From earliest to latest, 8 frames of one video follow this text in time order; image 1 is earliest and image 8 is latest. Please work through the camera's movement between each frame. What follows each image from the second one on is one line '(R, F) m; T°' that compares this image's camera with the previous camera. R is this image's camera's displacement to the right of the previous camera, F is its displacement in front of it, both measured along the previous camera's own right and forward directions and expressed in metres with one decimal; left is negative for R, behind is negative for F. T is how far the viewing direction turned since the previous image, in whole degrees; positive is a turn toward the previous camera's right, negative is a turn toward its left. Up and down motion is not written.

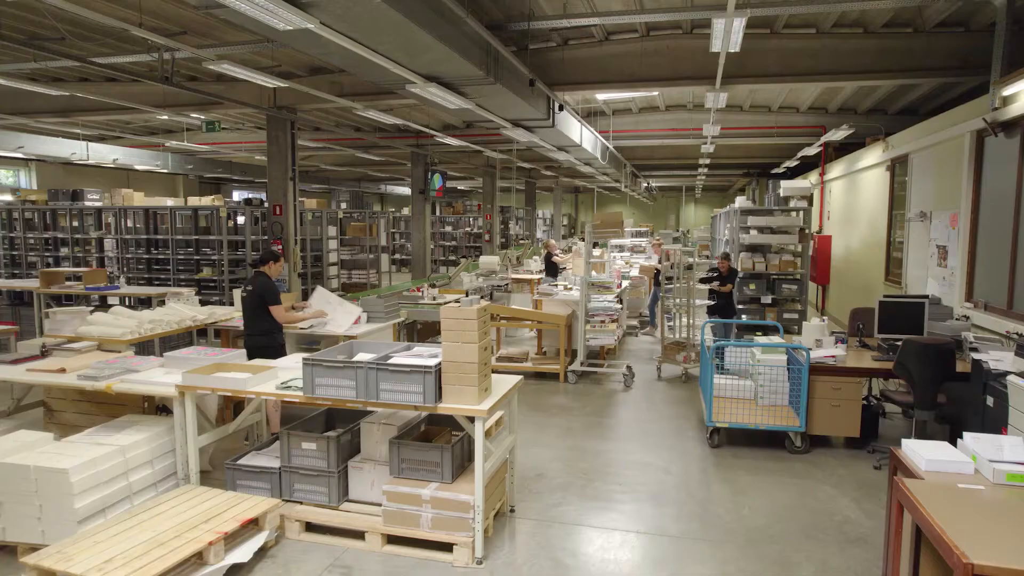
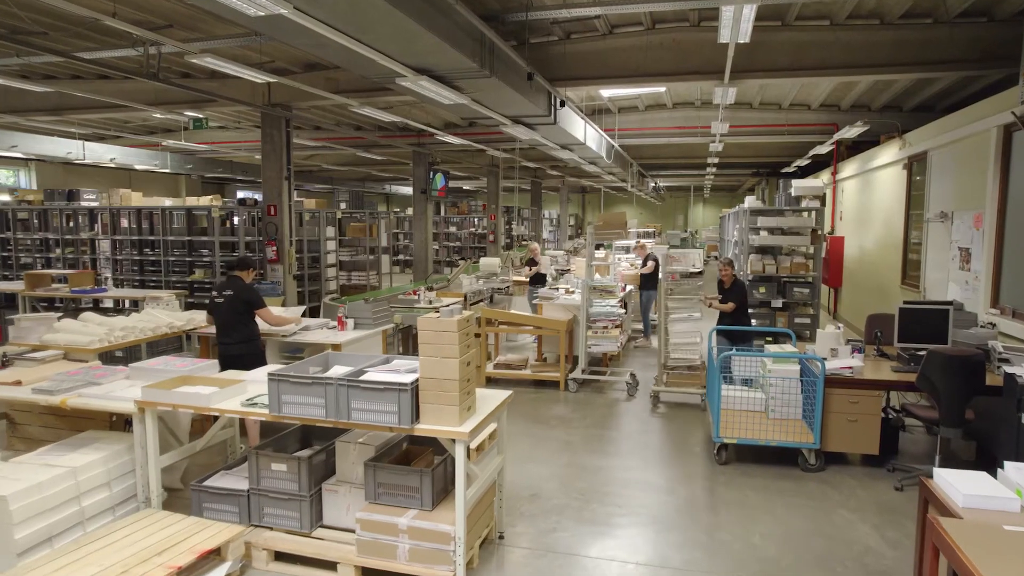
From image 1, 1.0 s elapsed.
(+0.1, +0.3) m; -1°
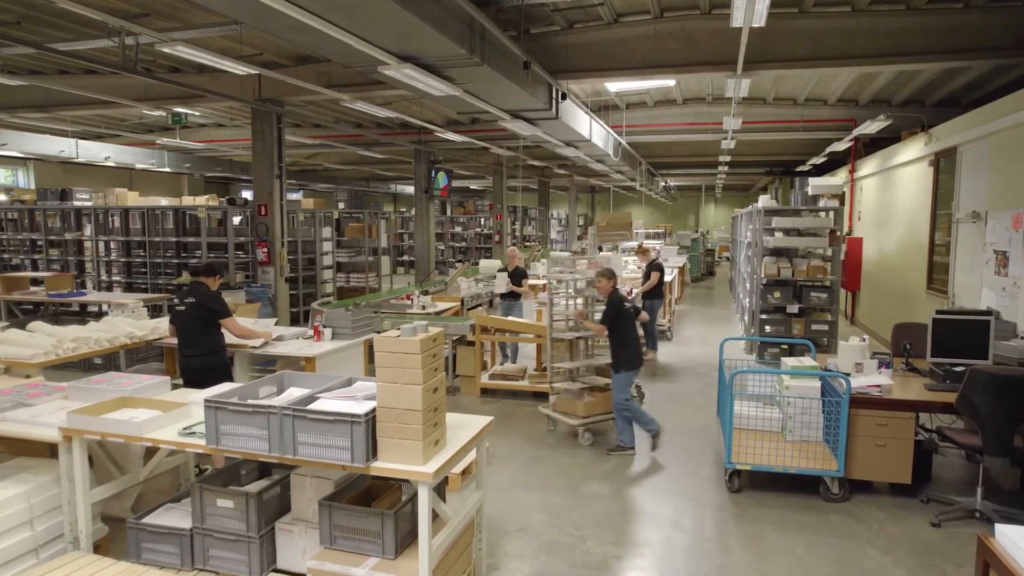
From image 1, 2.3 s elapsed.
(+0.1, +0.4) m; -1°
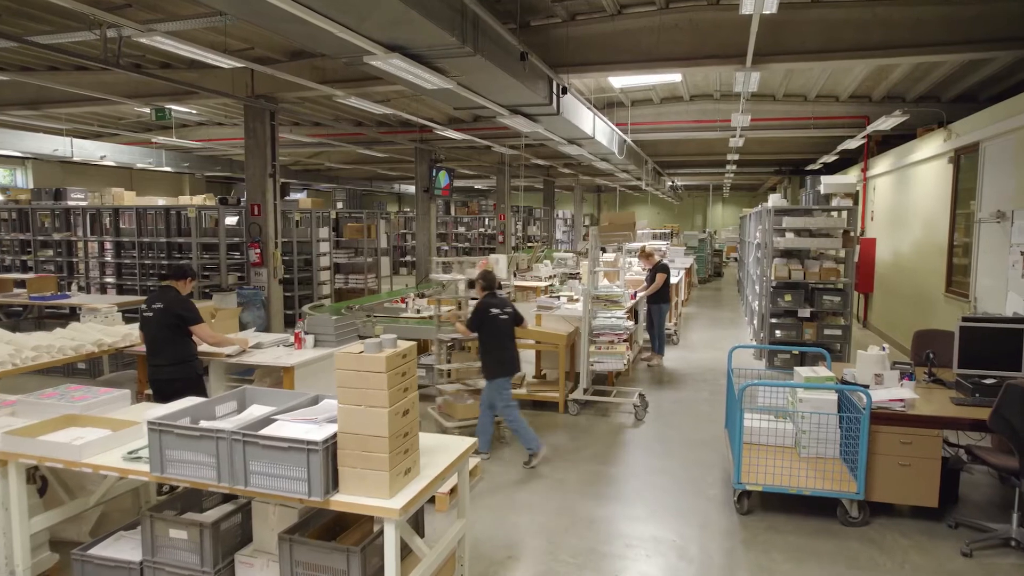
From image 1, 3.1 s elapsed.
(+0.1, +0.3) m; -1°
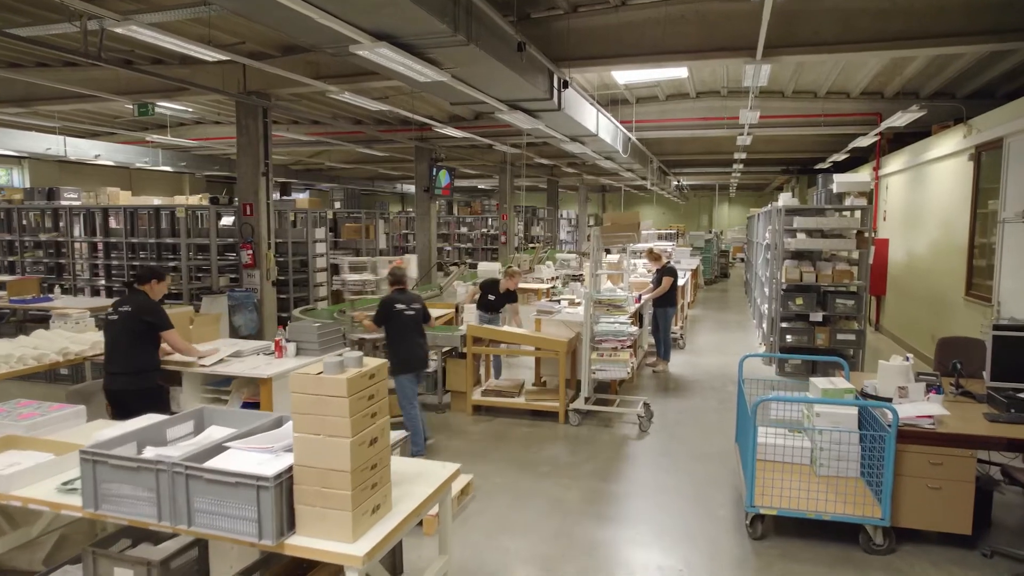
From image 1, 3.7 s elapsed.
(+0.1, +0.3) m; 0°
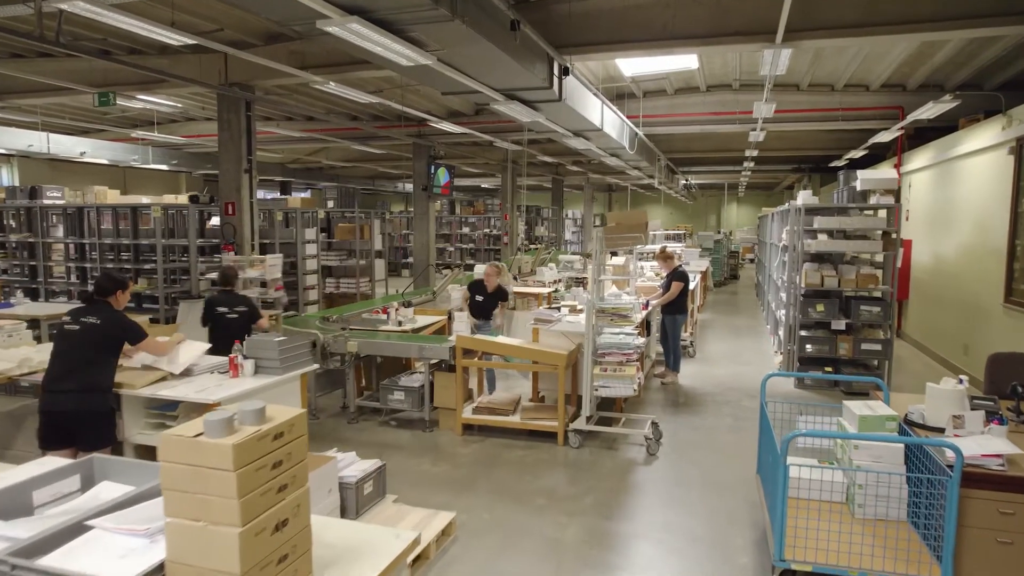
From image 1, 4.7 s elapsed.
(+0.1, +0.5) m; -1°
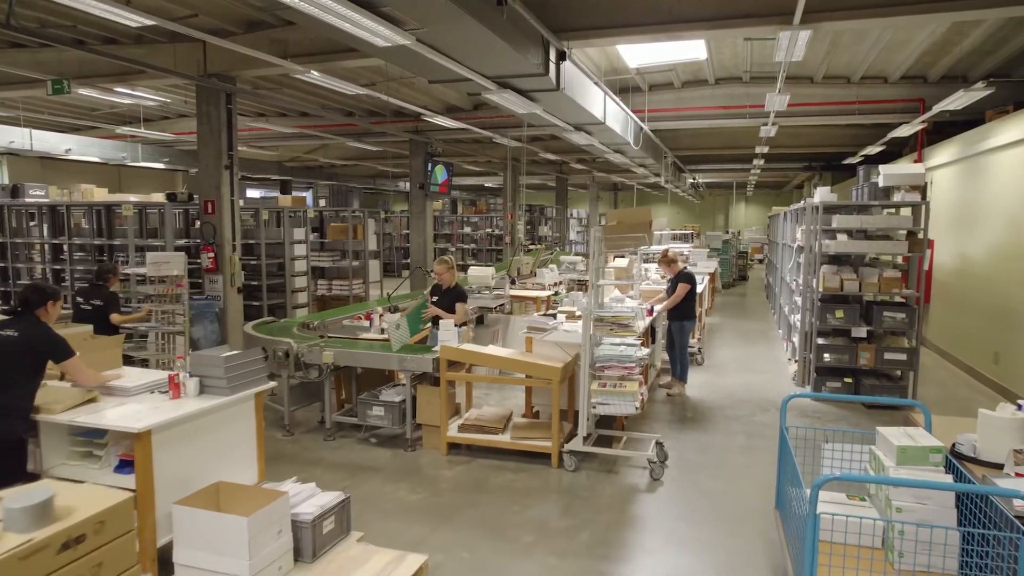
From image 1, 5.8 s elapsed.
(+0.1, +0.4) m; -1°
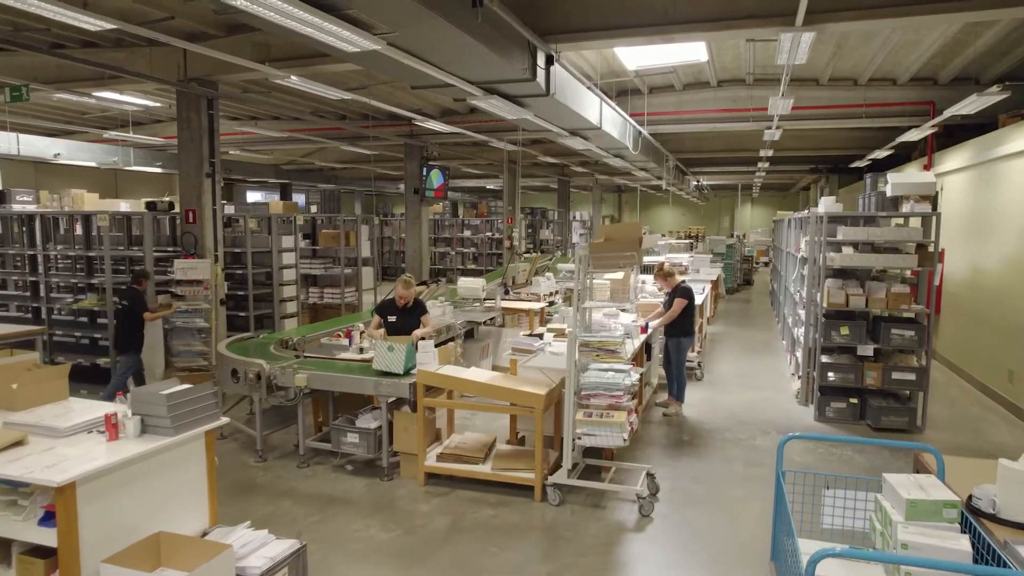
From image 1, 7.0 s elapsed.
(+0.2, +0.2) m; -1°
